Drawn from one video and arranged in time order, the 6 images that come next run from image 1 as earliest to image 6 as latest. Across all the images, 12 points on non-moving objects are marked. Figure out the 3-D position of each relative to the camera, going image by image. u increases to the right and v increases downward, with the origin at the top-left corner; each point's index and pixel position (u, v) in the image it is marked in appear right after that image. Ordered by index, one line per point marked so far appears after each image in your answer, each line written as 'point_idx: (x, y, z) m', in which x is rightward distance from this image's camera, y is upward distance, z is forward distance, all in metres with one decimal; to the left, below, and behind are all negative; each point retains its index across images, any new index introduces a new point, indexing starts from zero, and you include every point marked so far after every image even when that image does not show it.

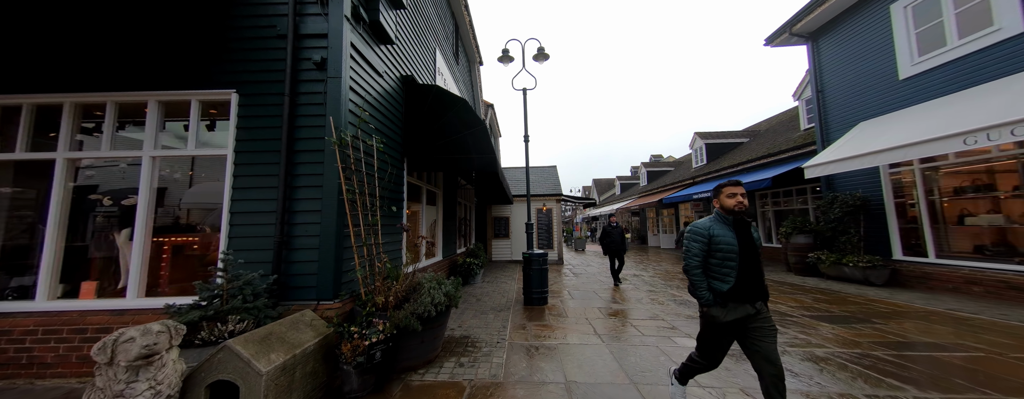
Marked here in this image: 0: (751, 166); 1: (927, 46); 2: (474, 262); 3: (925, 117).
0: (+10.6, +1.5, +12.3) m
1: (+9.3, +3.5, +6.2) m
2: (-0.9, -1.6, +6.8) m
3: (+8.6, +1.7, +5.8) m
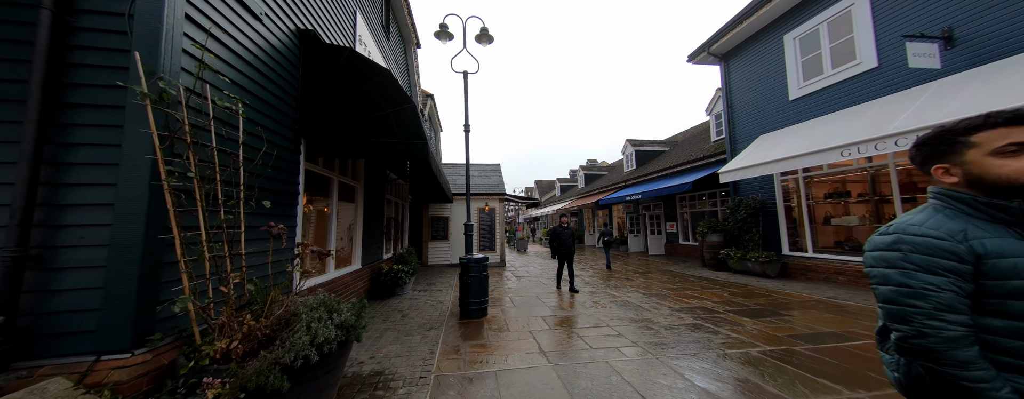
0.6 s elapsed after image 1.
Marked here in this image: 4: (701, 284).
0: (+8.0, +1.4, +13.6) m
1: (+7.9, +3.4, +7.4) m
2: (-2.3, -1.5, +5.9) m
3: (+7.3, +1.6, +6.8) m
4: (+5.1, -2.3, +7.4) m
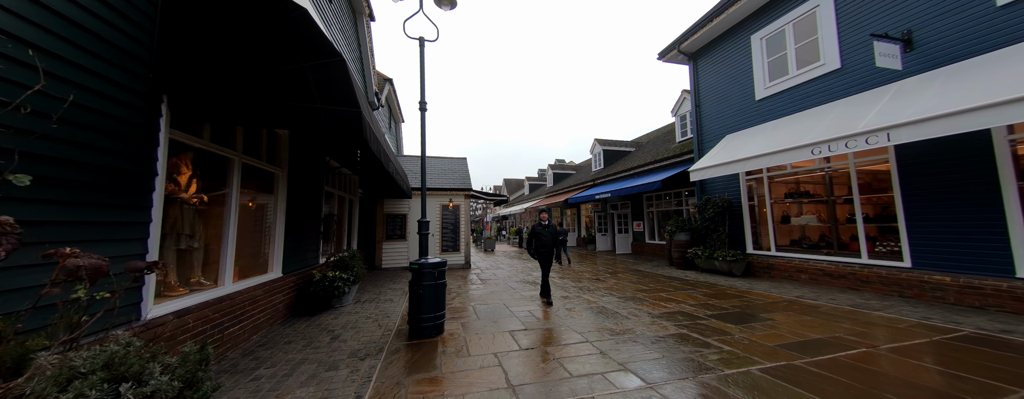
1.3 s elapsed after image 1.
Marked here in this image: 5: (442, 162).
0: (+6.4, +1.4, +13.6) m
1: (+7.1, +3.4, +7.5) m
2: (-3.0, -1.4, +4.8) m
3: (+6.5, +1.7, +6.8) m
4: (+4.2, -2.2, +7.2) m
5: (-2.9, +1.5, +11.5) m
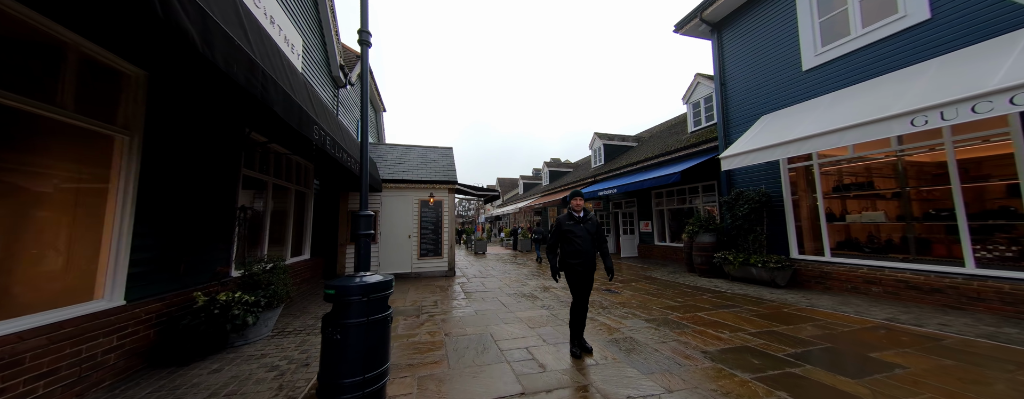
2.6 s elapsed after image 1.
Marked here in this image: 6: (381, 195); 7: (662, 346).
0: (+6.1, +1.6, +12.2) m
1: (+6.9, +3.6, +6.1) m
2: (-3.1, -1.2, +3.2) m
3: (+6.4, +1.8, +5.4) m
4: (+4.0, -2.0, +5.7) m
5: (-3.1, +1.7, +9.9) m
6: (-3.8, +0.1, +8.0) m
7: (+1.9, -1.8, +3.5) m
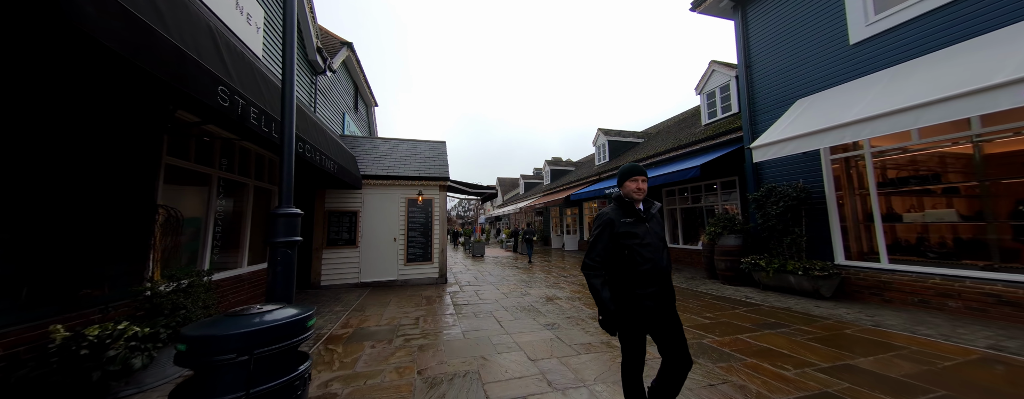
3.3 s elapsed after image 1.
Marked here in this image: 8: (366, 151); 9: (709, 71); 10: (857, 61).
0: (+6.1, +1.6, +11.3) m
1: (+6.9, +3.6, +5.1) m
2: (-3.1, -1.1, +2.3) m
3: (+6.3, +1.9, +4.5) m
4: (+4.0, -2.0, +4.8) m
5: (-3.2, +1.7, +9.0) m
6: (-3.9, +0.2, +7.1) m
7: (+1.8, -1.8, +2.6) m
8: (-4.4, +1.5, +8.3) m
9: (+7.7, +5.0, +10.9) m
10: (+6.7, +2.7, +5.4) m
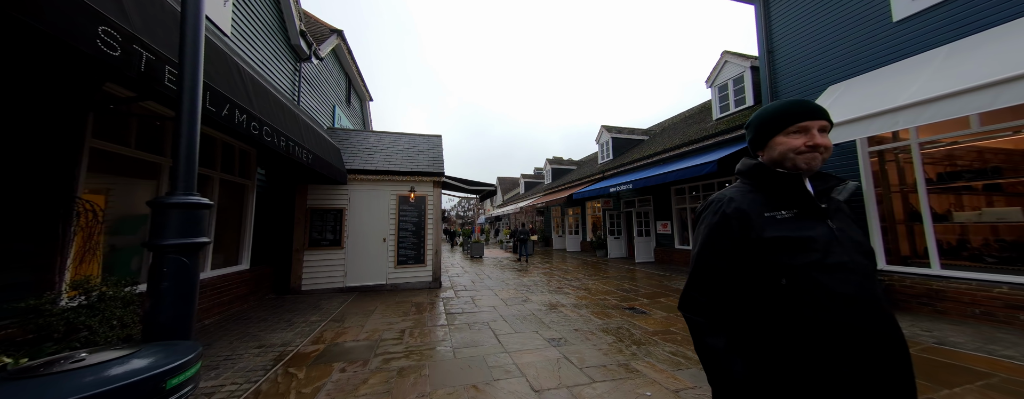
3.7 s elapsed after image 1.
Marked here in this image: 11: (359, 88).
0: (+6.1, +1.7, +10.7) m
1: (+6.9, +3.7, +4.5) m
2: (-3.1, -1.1, +1.7) m
3: (+6.3, +2.0, +3.8) m
4: (+4.0, -1.9, +4.2) m
5: (-3.2, +1.8, +8.4) m
6: (-3.9, +0.2, +6.5) m
7: (+1.8, -1.7, +2.0) m
8: (-4.3, +1.5, +7.7) m
9: (+7.7, +5.1, +10.3) m
10: (+6.7, +2.7, +4.8) m
11: (-6.8, +5.0, +12.4) m
